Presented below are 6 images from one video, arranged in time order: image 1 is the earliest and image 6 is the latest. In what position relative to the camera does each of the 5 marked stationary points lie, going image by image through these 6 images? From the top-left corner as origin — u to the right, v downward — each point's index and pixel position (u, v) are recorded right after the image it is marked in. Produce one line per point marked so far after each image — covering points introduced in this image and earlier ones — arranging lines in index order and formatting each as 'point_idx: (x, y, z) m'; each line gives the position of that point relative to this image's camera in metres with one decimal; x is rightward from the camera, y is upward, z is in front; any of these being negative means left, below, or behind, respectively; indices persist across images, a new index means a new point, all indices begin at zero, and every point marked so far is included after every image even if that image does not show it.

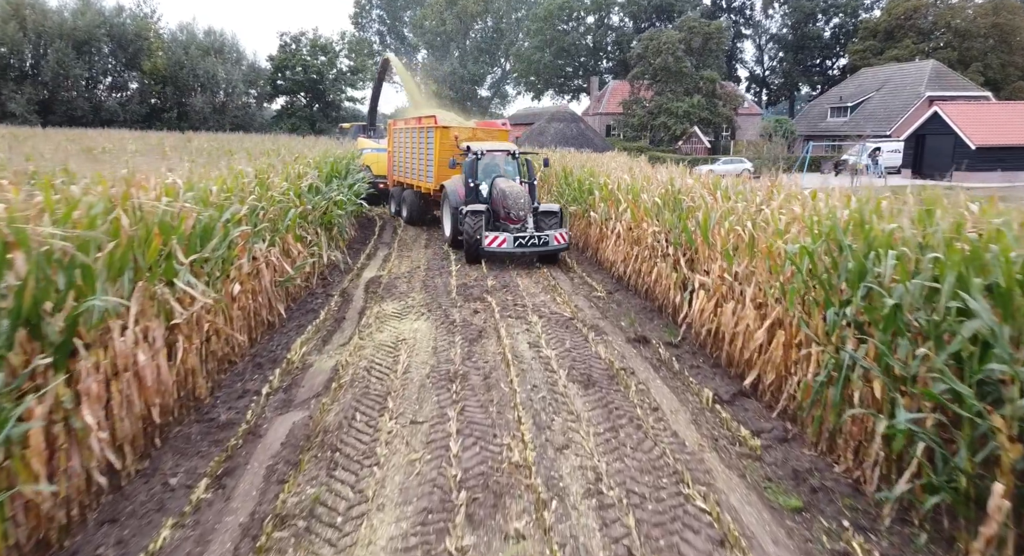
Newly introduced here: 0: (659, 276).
0: (+1.6, 0.0, +6.1) m
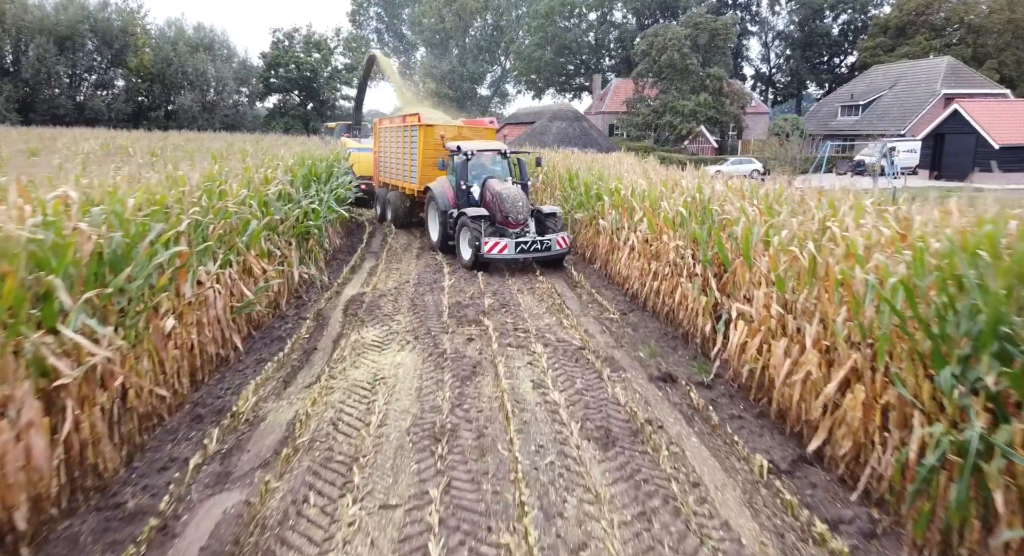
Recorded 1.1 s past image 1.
0: (+1.6, -0.2, +5.2) m
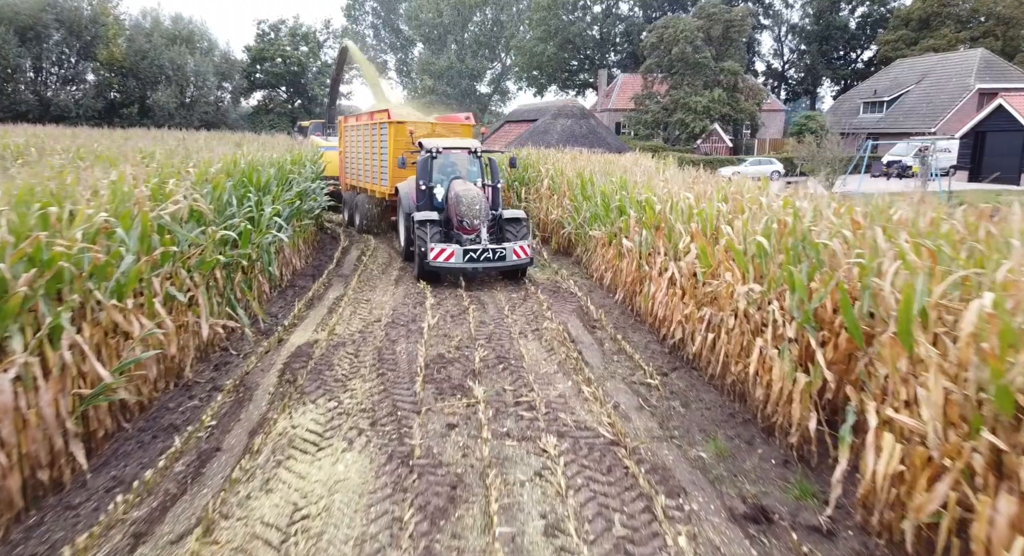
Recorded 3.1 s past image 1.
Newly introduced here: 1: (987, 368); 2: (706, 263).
0: (+1.6, -0.6, +3.6) m
1: (+1.8, -0.3, +2.1) m
2: (+1.5, +0.1, +4.4) m
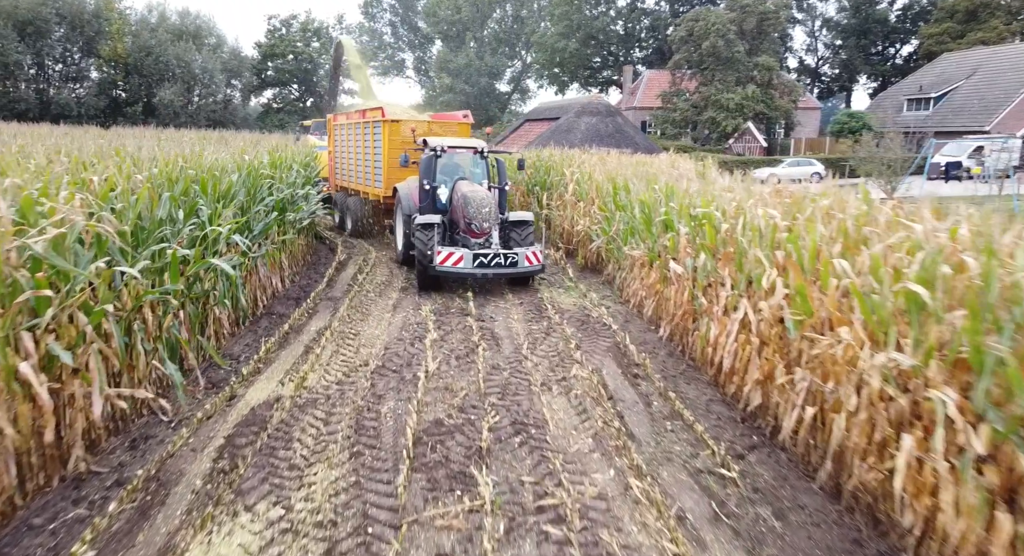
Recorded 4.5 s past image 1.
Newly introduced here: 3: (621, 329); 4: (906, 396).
0: (+1.7, -0.9, +2.3) m
1: (+1.8, -0.6, +0.8) m
2: (+1.7, -0.2, +3.1) m
3: (+1.1, -0.5, +5.5) m
4: (+1.7, -0.5, +2.4) m
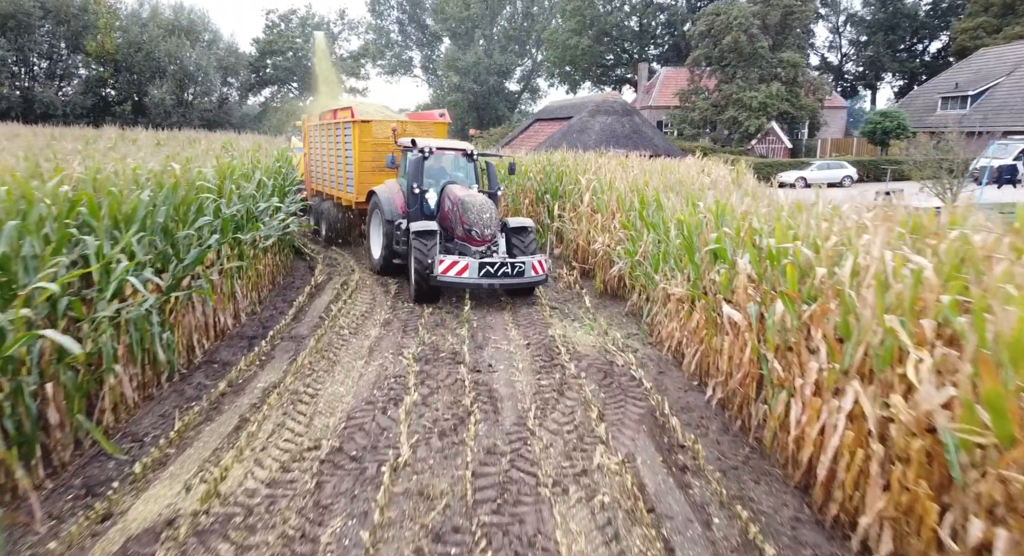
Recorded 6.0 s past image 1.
0: (+1.7, -1.2, +1.1) m
1: (+1.8, -1.0, -0.4) m
2: (+1.6, -0.5, +1.9) m
3: (+1.1, -0.8, +4.3) m
4: (+1.7, -0.8, +1.2) m
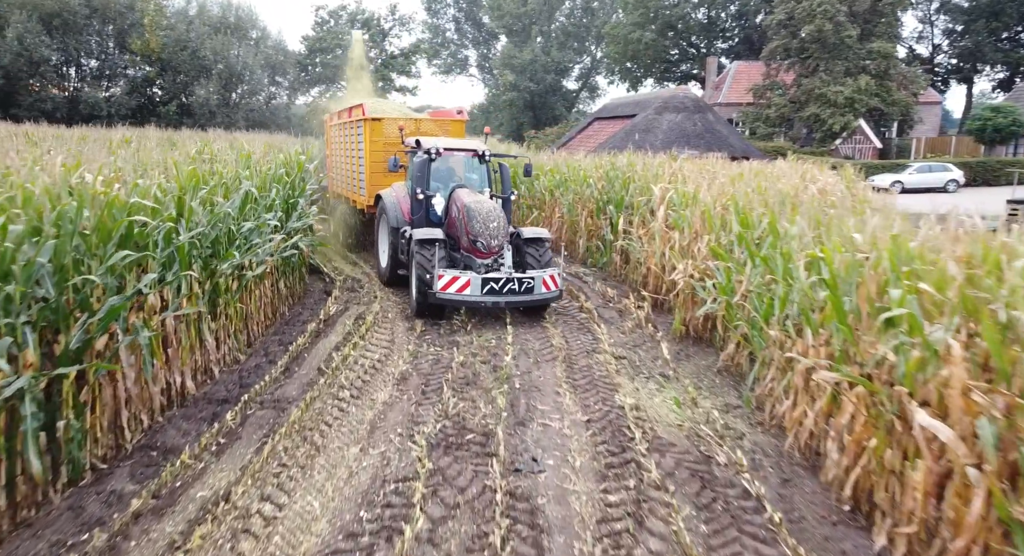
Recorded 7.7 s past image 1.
0: (+1.6, -1.6, -0.5) m
1: (+1.6, -1.4, -2.0) m
2: (+1.7, -0.9, +0.3) m
3: (+1.4, -1.2, +2.7) m
4: (+1.7, -1.2, -0.4) m
